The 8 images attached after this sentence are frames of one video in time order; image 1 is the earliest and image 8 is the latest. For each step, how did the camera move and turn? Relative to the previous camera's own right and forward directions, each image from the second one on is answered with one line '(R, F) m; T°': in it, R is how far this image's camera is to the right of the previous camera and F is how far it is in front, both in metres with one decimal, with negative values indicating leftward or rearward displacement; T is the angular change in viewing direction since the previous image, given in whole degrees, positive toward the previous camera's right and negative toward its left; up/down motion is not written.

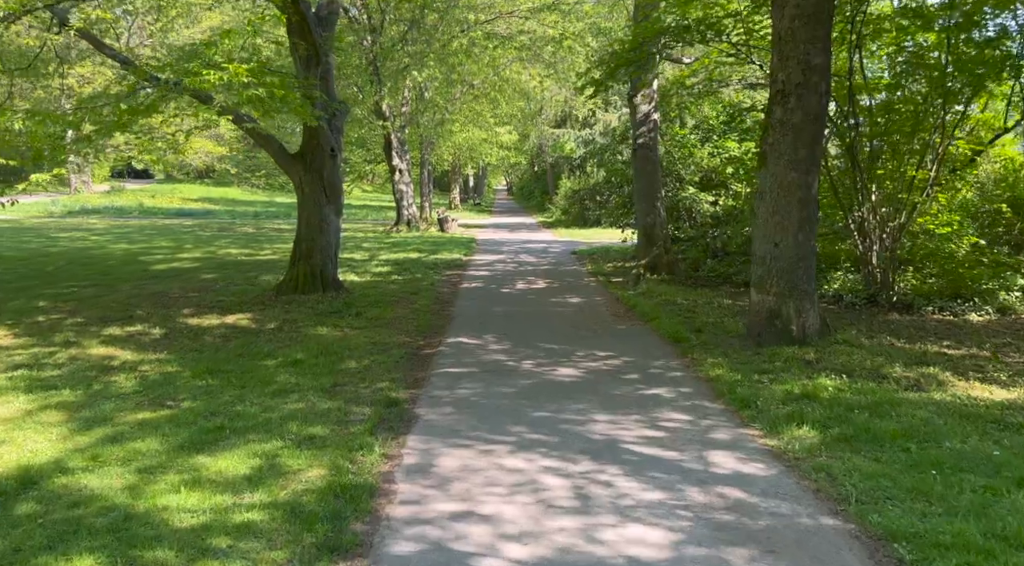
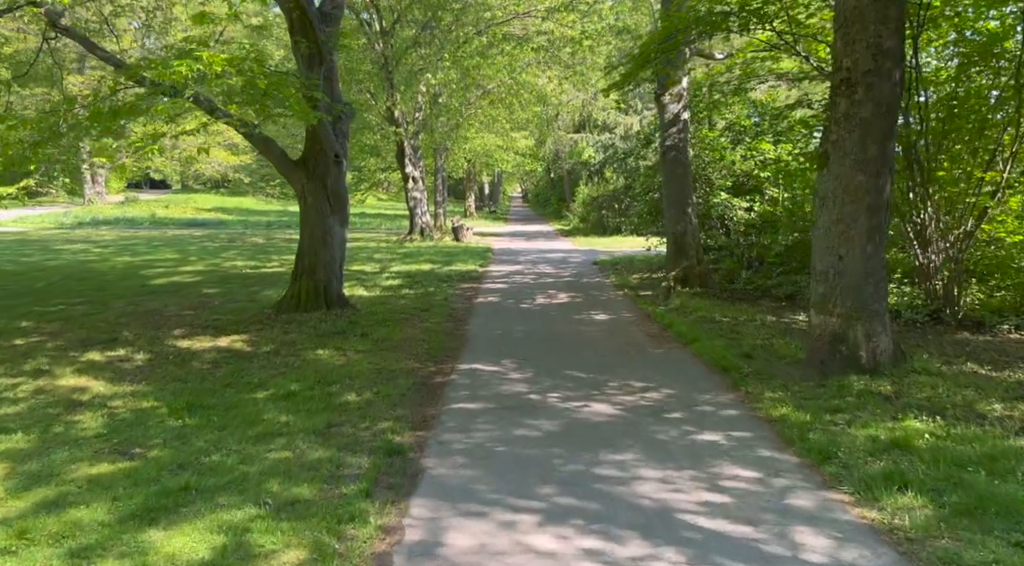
(-0.1, +1.1) m; -1°
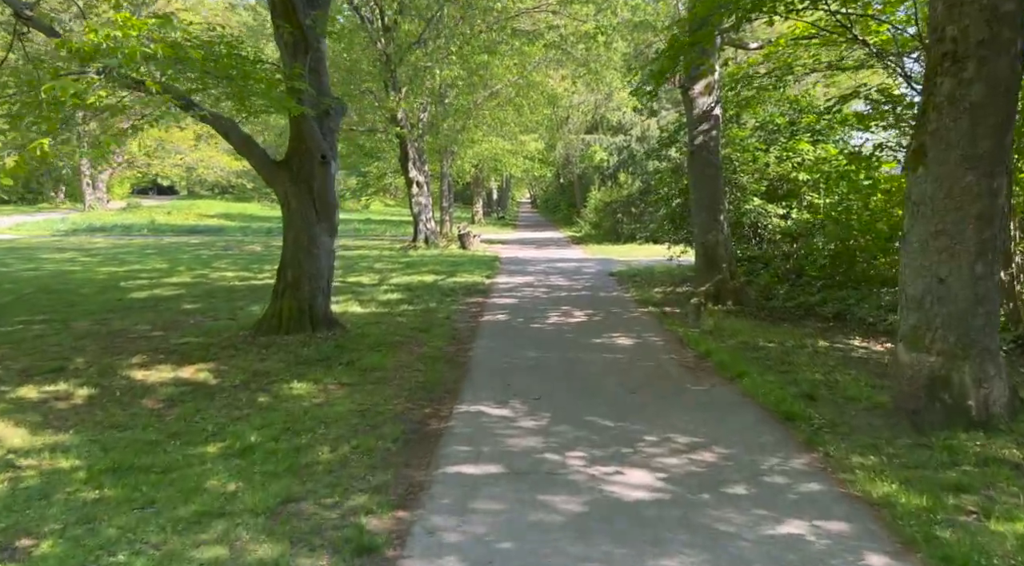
(0.0, +1.5) m; -1°
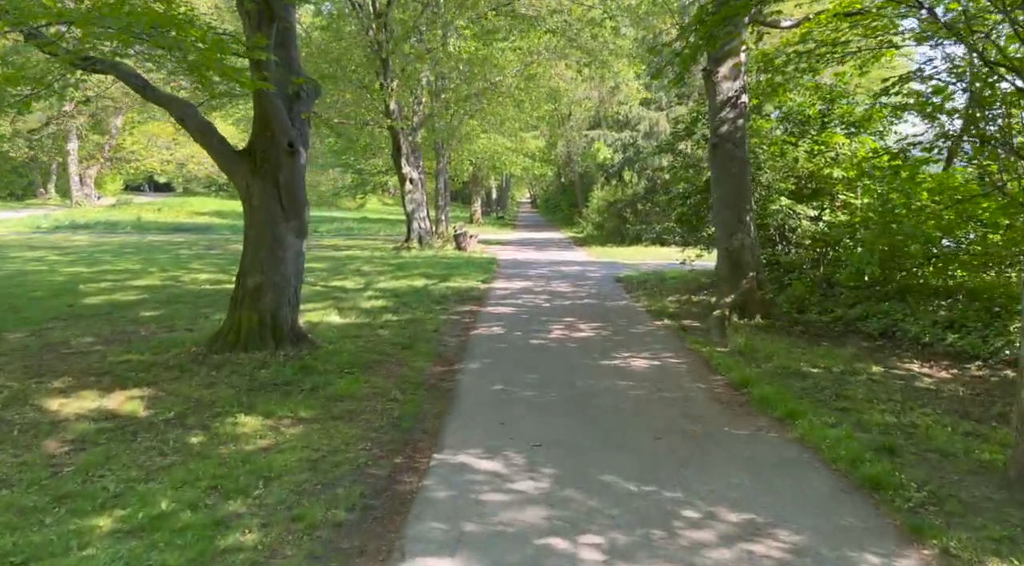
(0.0, +1.5) m; 0°
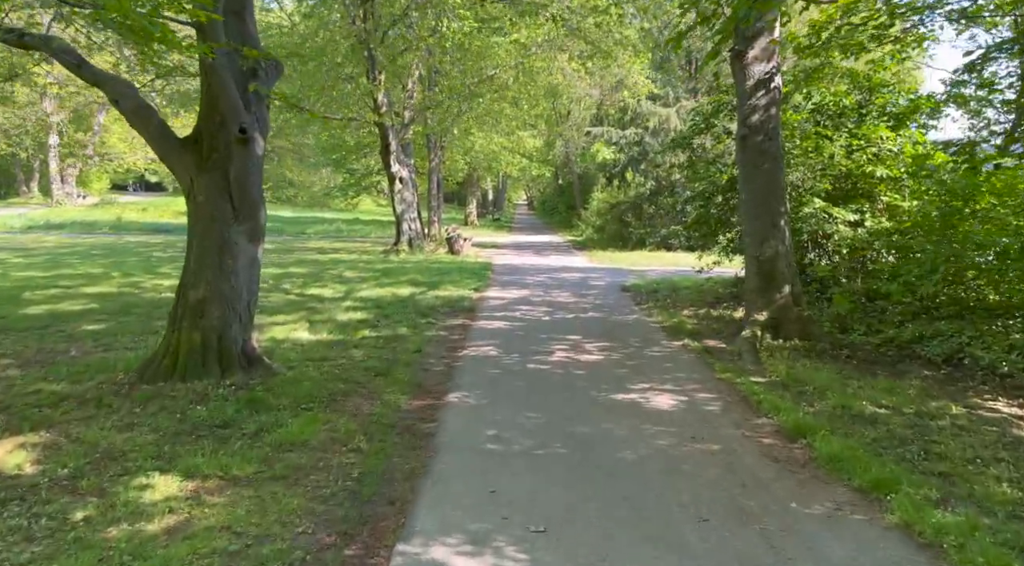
(0.0, +1.6) m; 0°
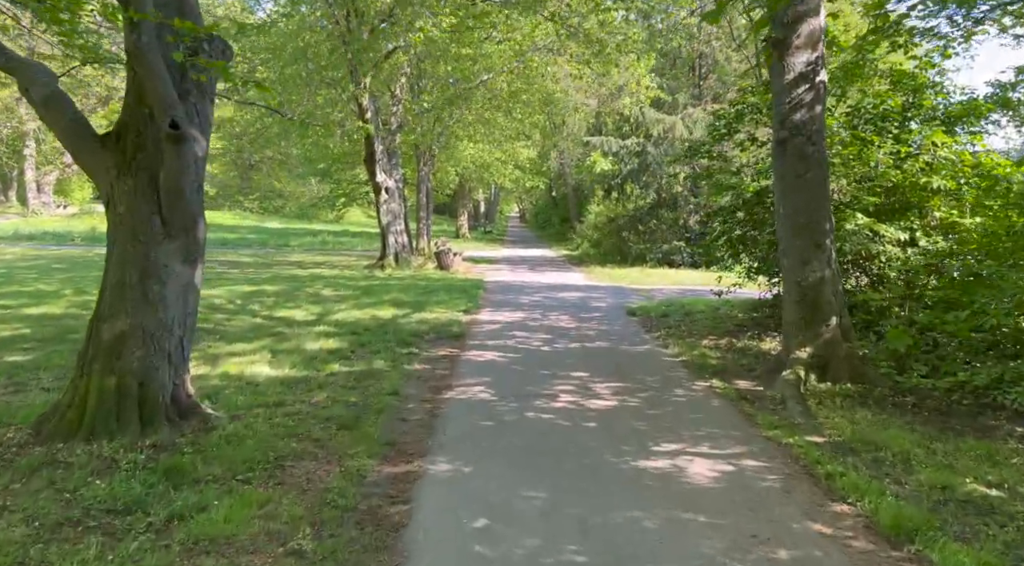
(0.0, +1.6) m; +1°
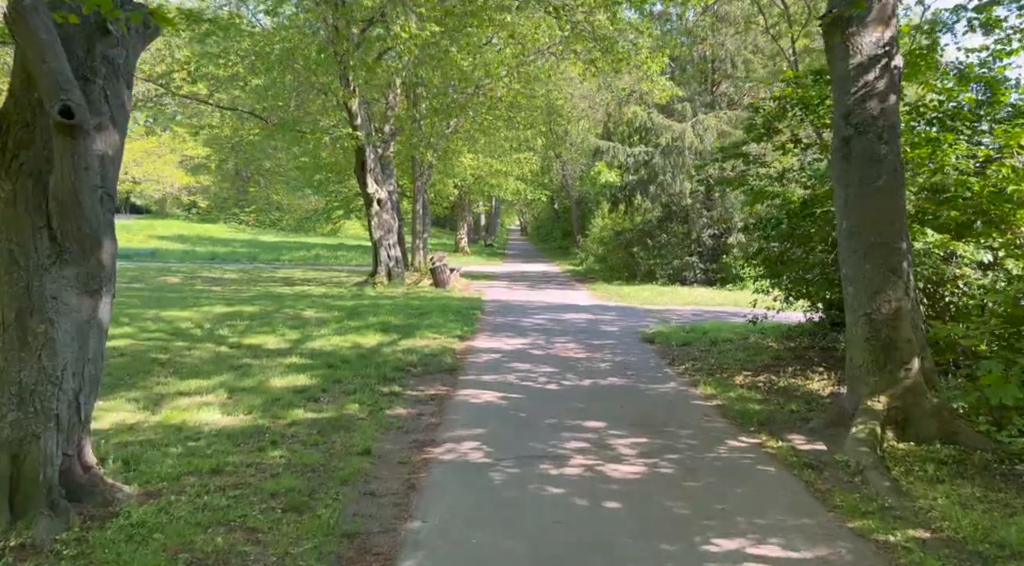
(0.0, +1.6) m; 0°
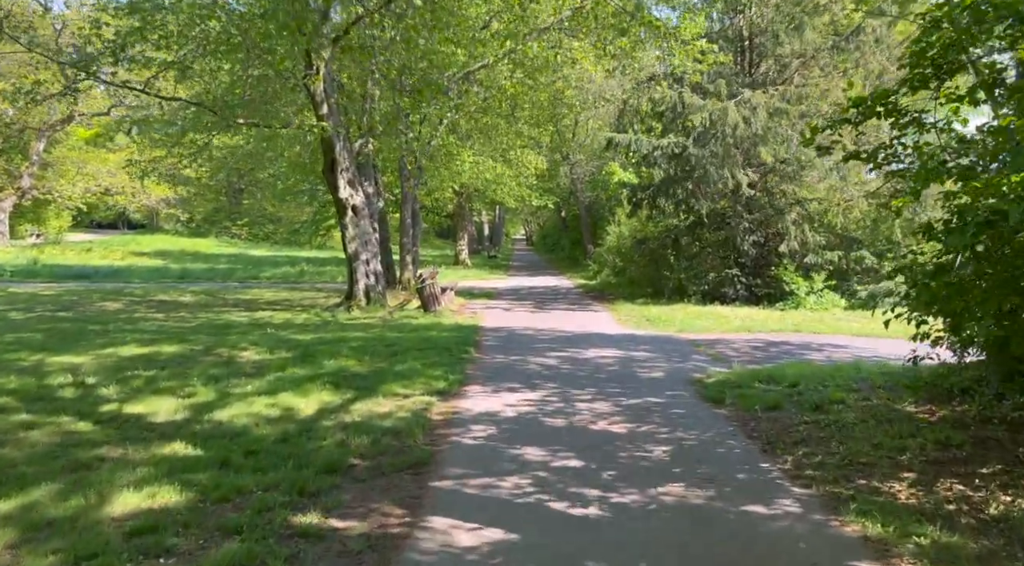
(0.0, +3.9) m; 0°
